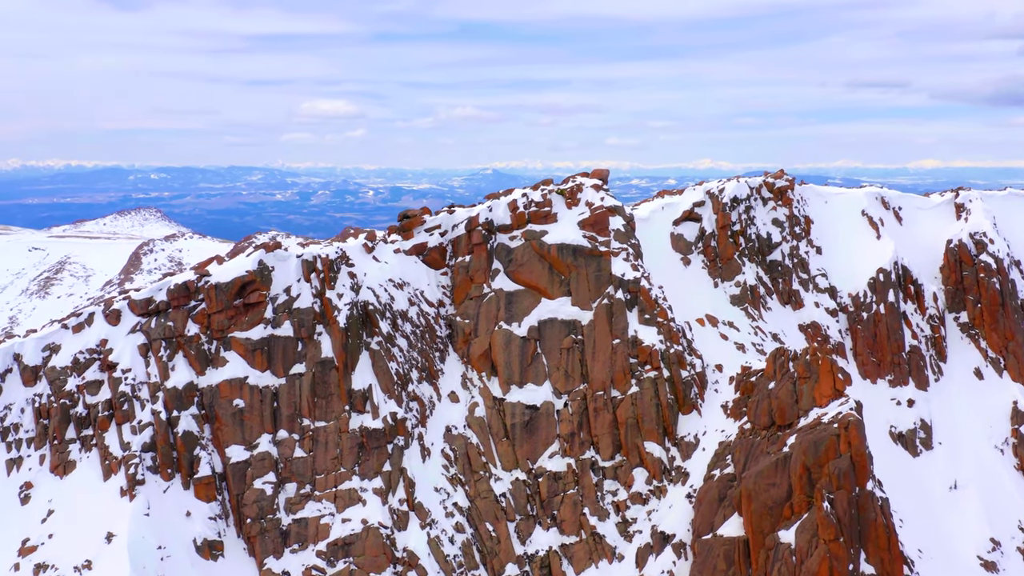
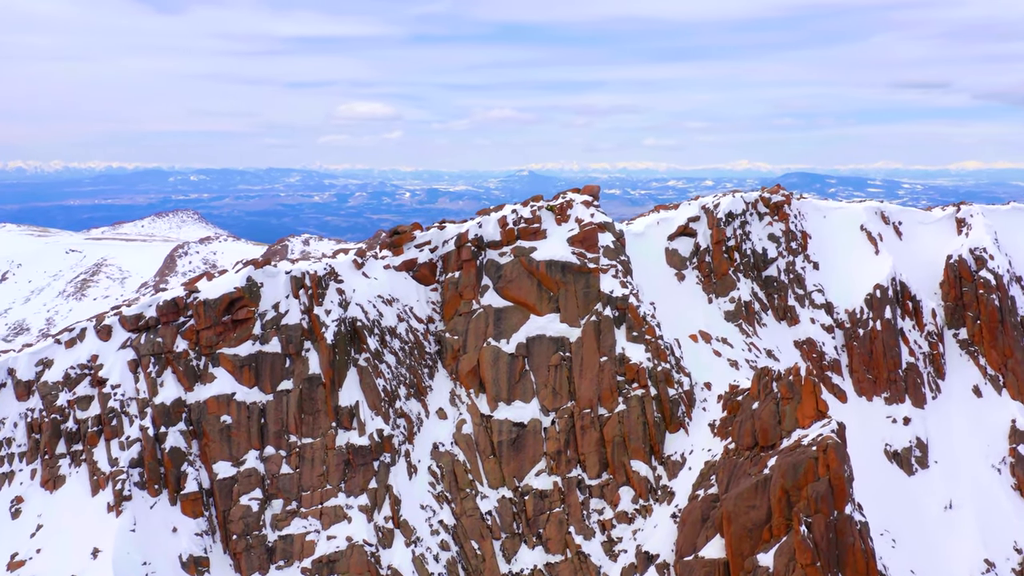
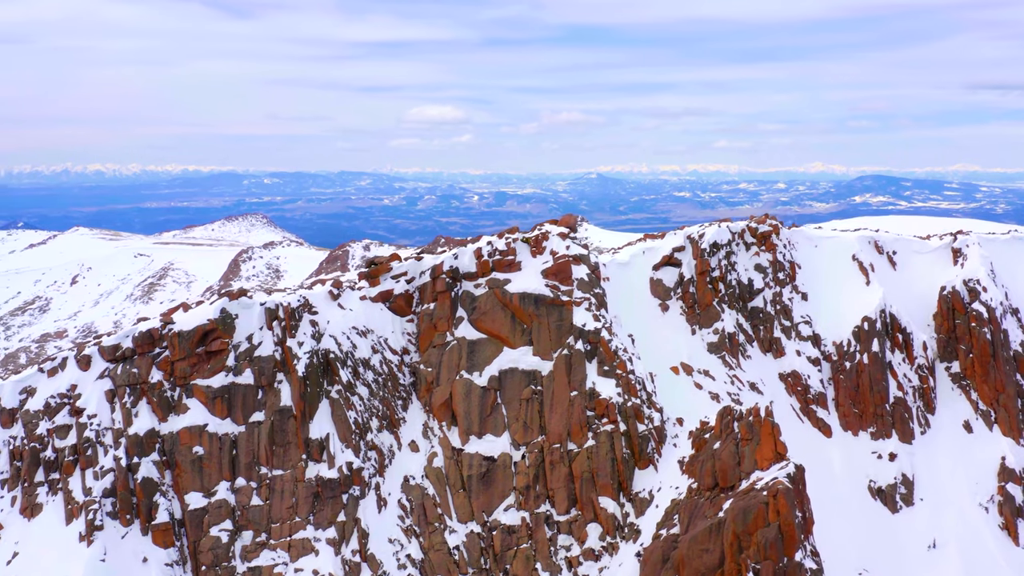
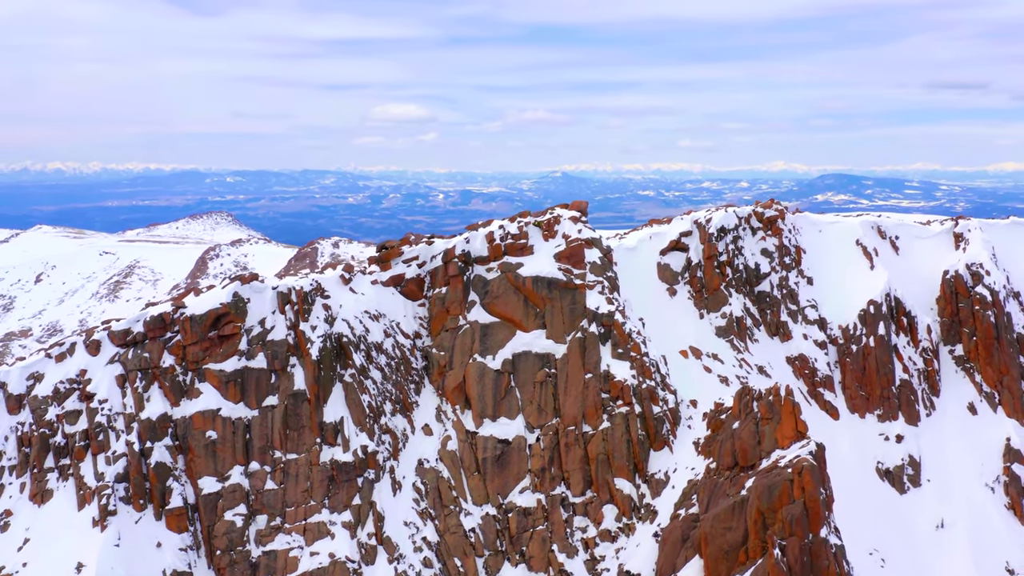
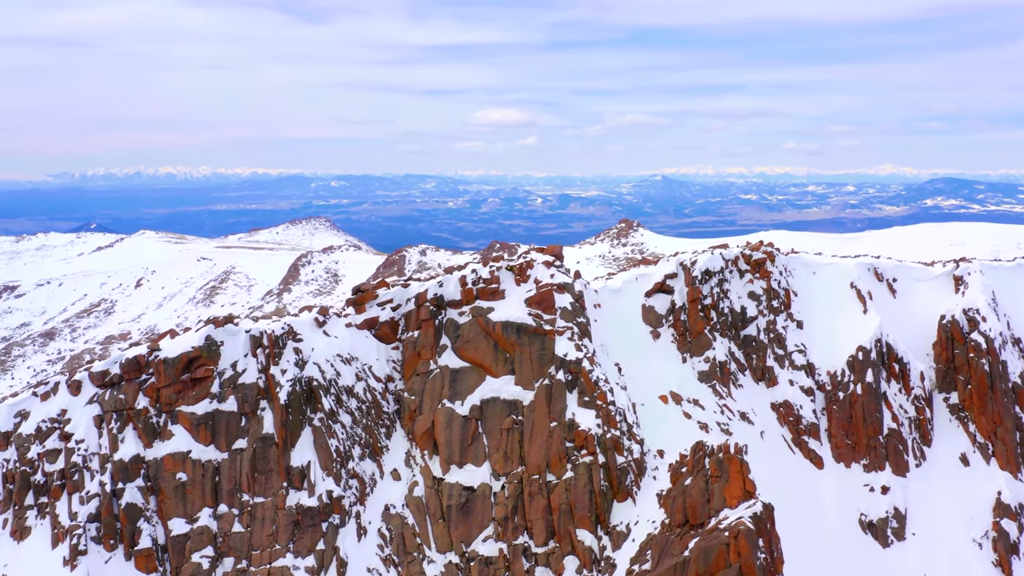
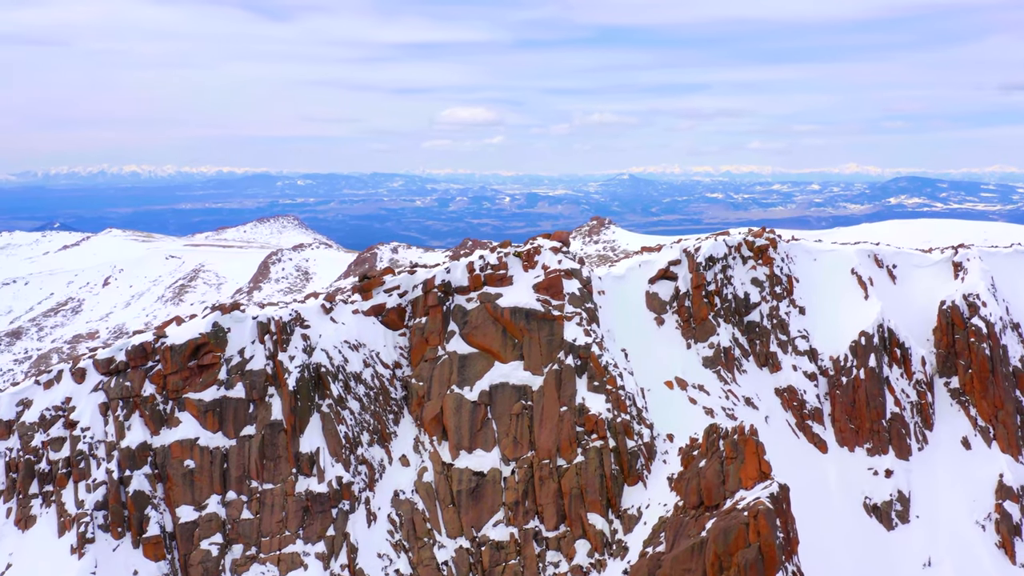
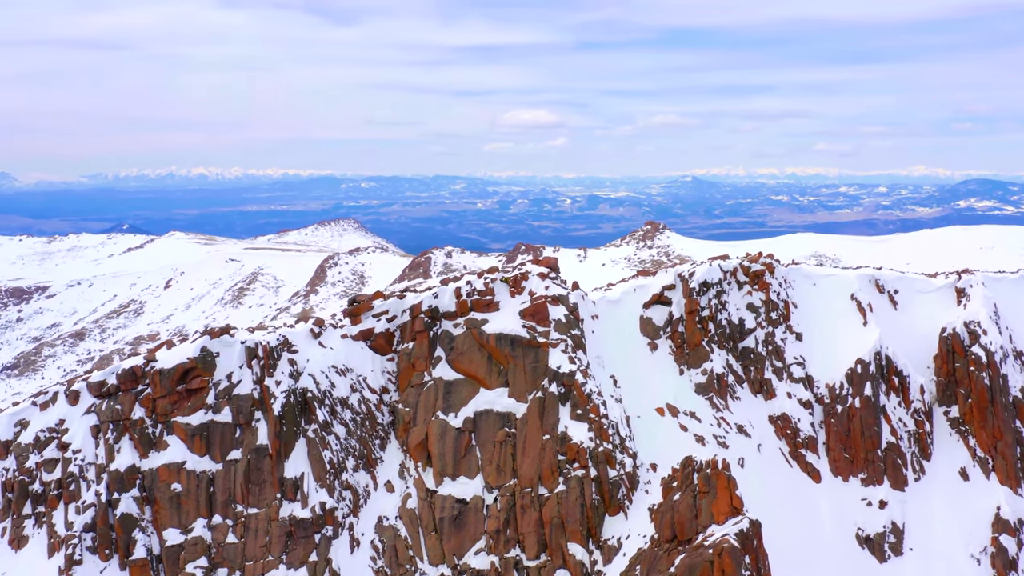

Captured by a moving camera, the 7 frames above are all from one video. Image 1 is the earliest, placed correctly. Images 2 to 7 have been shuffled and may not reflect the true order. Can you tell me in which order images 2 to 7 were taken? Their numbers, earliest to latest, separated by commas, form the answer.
2, 4, 3, 6, 5, 7
